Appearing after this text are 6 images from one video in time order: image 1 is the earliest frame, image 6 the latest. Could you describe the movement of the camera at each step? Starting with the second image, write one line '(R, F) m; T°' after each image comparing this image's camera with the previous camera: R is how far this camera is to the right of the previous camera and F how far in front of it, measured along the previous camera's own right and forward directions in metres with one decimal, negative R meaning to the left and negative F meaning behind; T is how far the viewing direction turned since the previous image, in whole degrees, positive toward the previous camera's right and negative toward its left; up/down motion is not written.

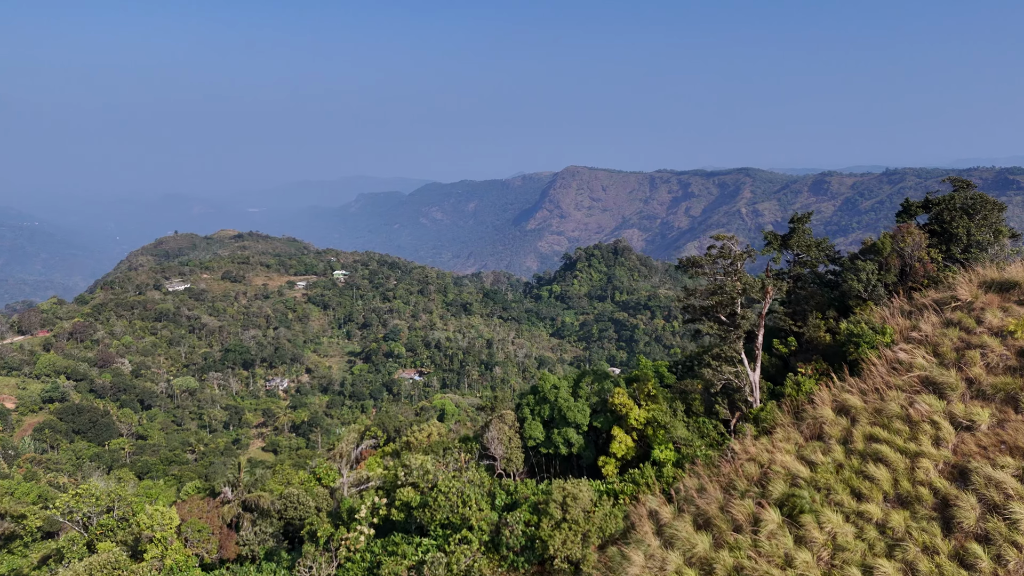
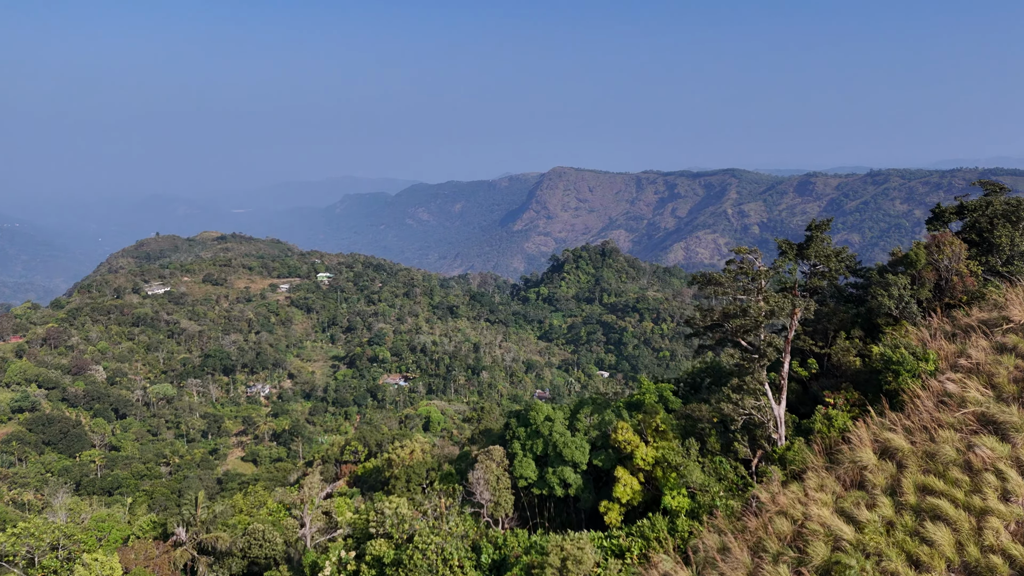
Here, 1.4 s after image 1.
(0.0, +1.0) m; +1°
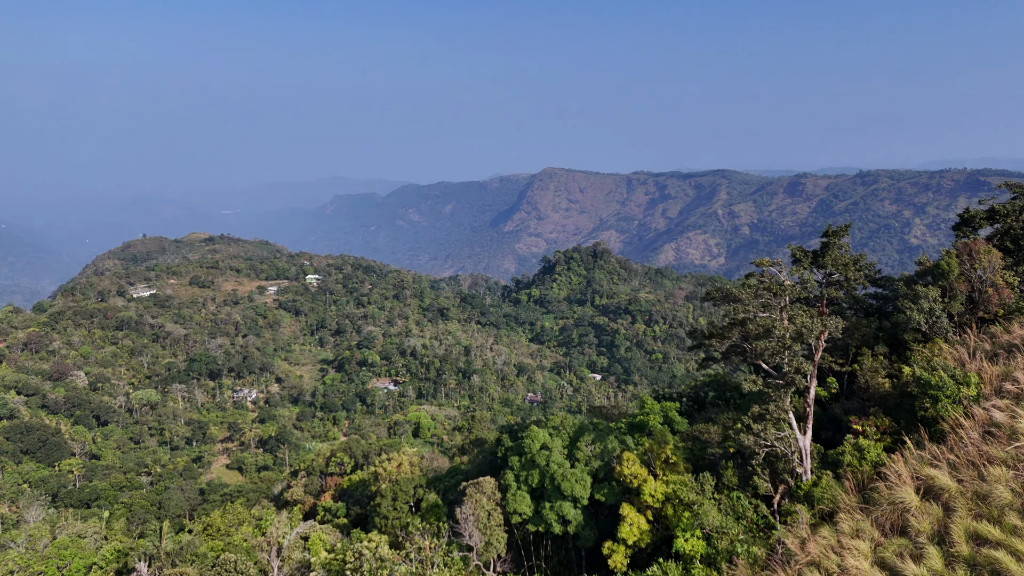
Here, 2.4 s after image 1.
(0.0, +0.7) m; +1°
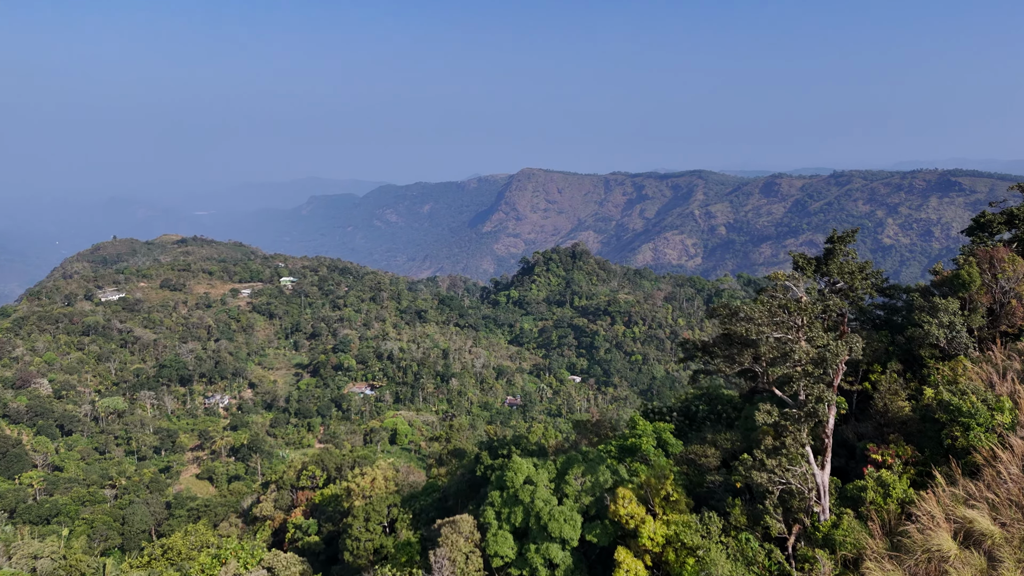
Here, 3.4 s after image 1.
(0.0, +0.7) m; +2°
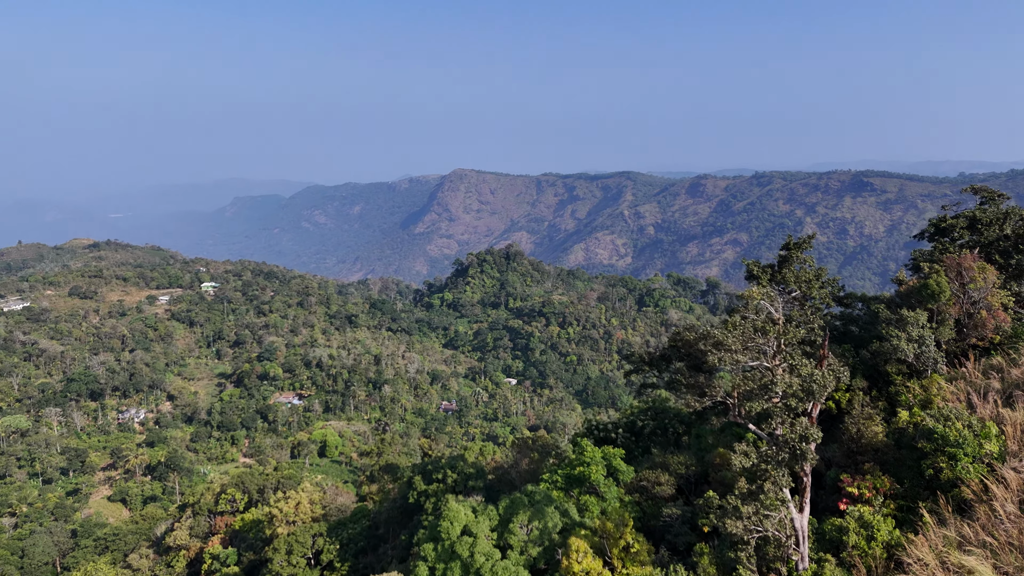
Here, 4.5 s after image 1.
(0.0, +0.8) m; +5°
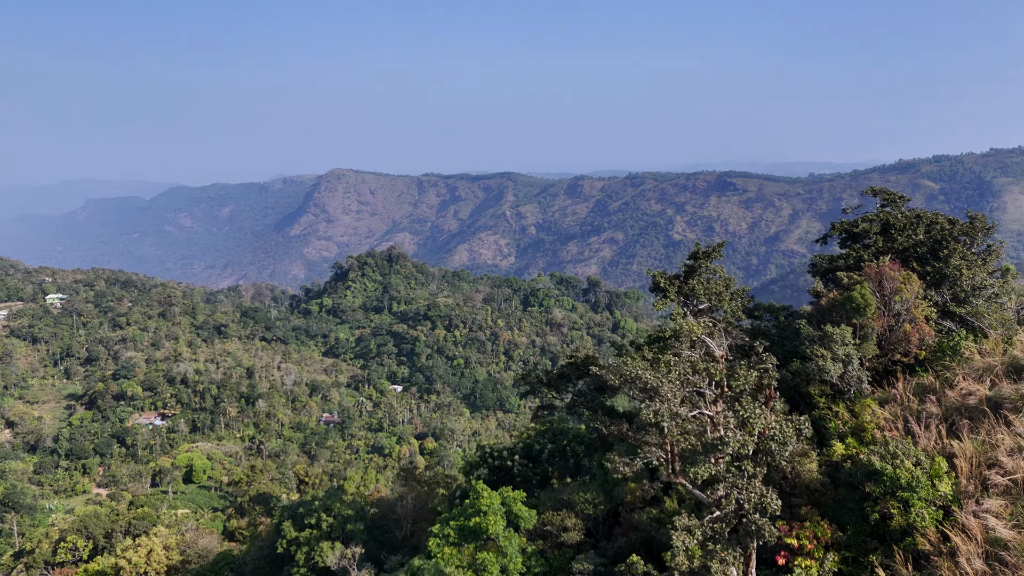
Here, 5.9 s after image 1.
(+0.1, +1.0) m; +9°
